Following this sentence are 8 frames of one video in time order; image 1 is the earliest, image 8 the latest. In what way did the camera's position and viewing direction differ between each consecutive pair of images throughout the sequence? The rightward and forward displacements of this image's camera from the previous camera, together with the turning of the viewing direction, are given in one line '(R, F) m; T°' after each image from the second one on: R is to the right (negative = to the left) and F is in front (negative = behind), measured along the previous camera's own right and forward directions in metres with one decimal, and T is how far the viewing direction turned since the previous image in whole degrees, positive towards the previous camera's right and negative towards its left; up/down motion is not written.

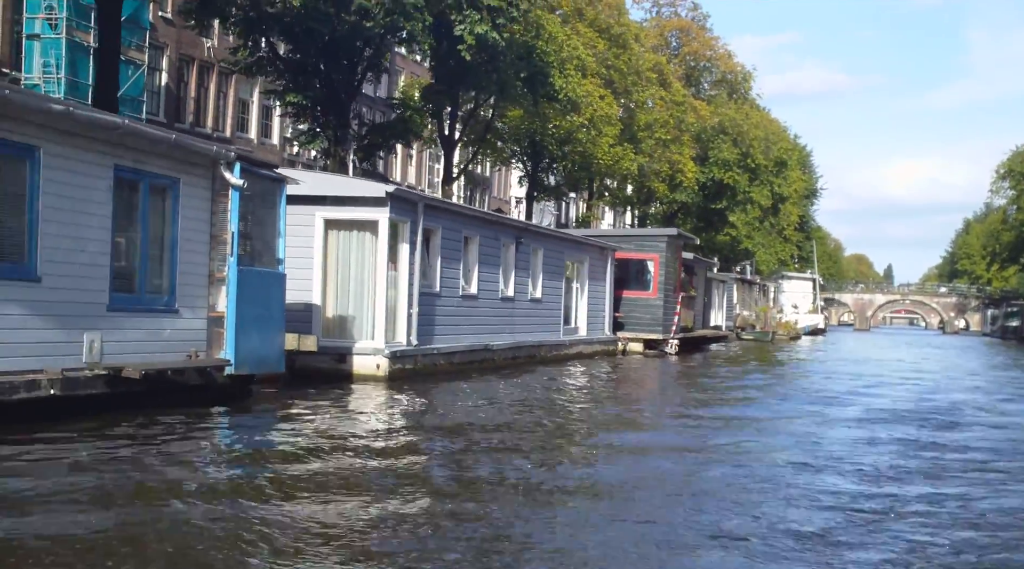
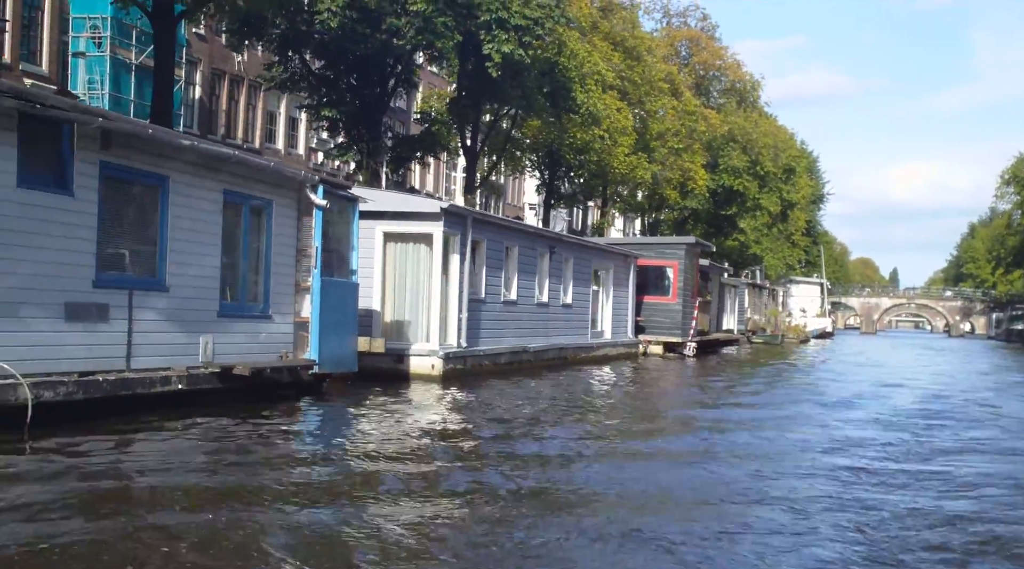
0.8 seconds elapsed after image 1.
(-0.6, -1.8) m; 0°
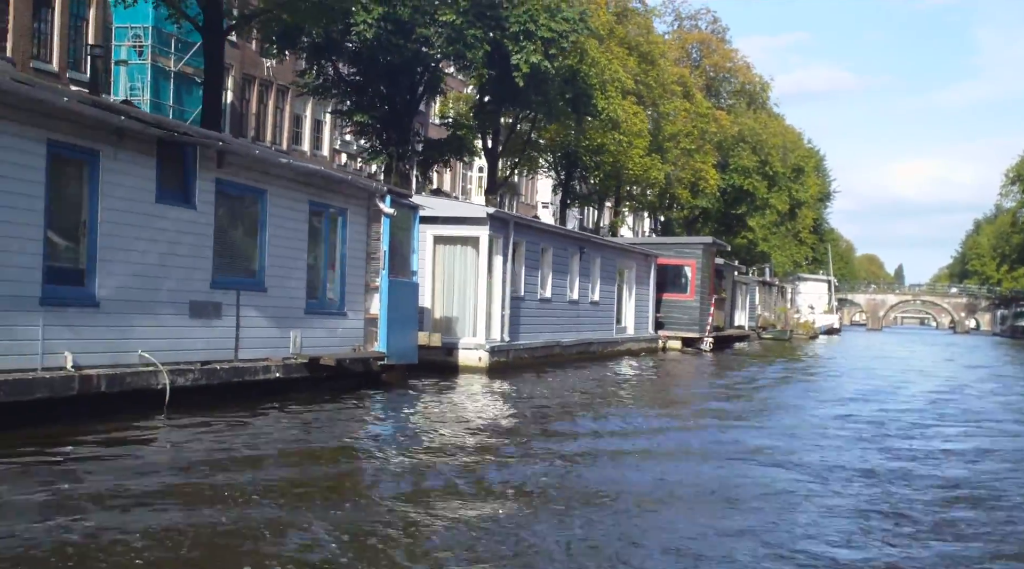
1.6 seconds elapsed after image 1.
(-0.6, -1.8) m; 0°
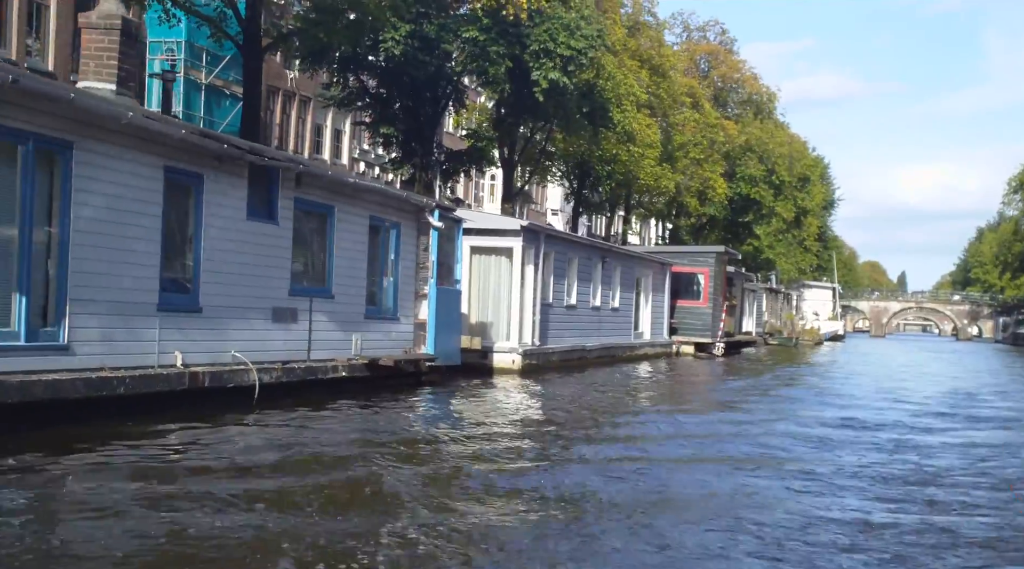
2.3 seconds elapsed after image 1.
(-0.5, -1.6) m; 0°
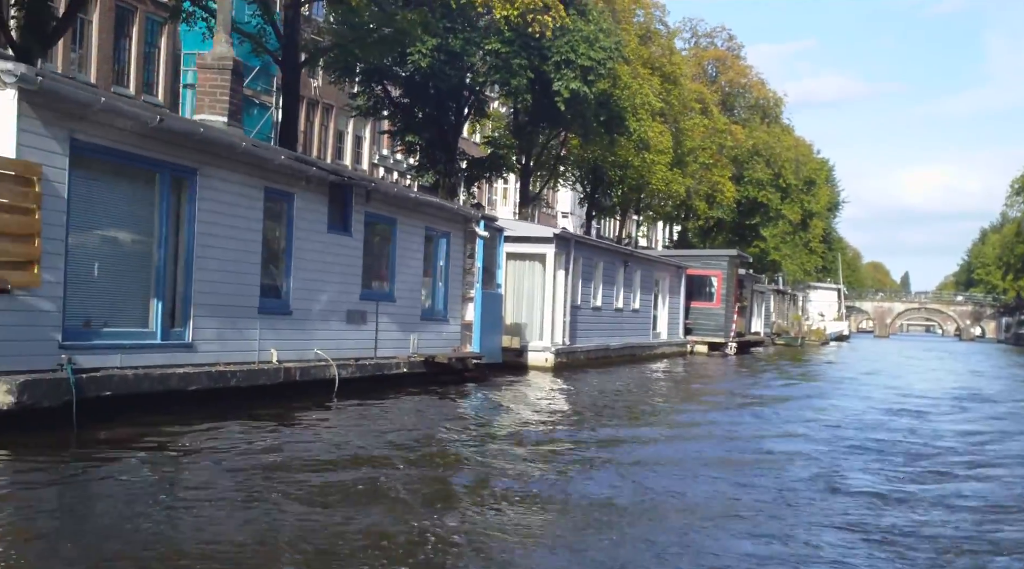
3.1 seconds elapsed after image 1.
(-0.6, -1.8) m; 0°
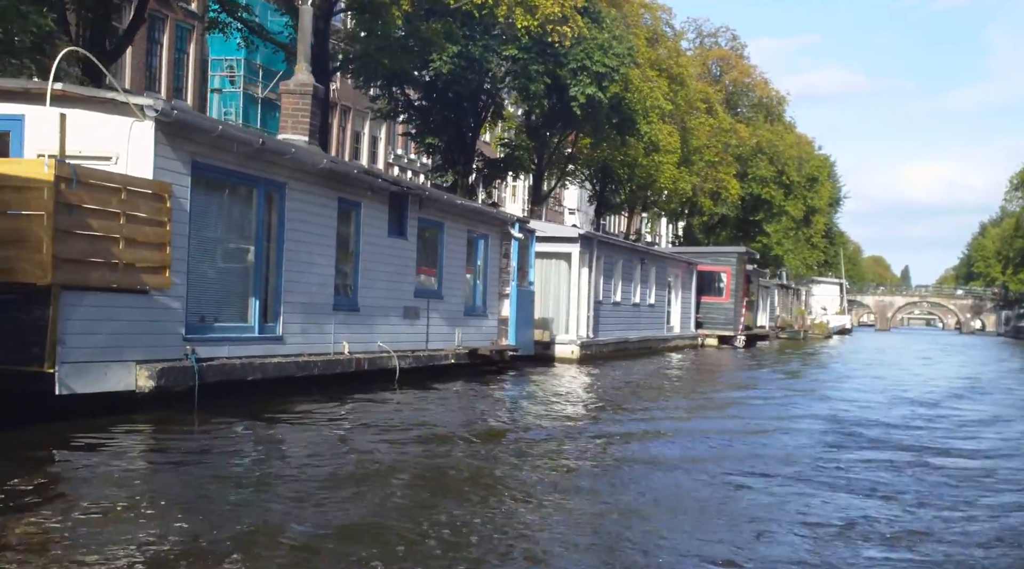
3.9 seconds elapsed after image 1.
(-0.6, -1.8) m; 0°
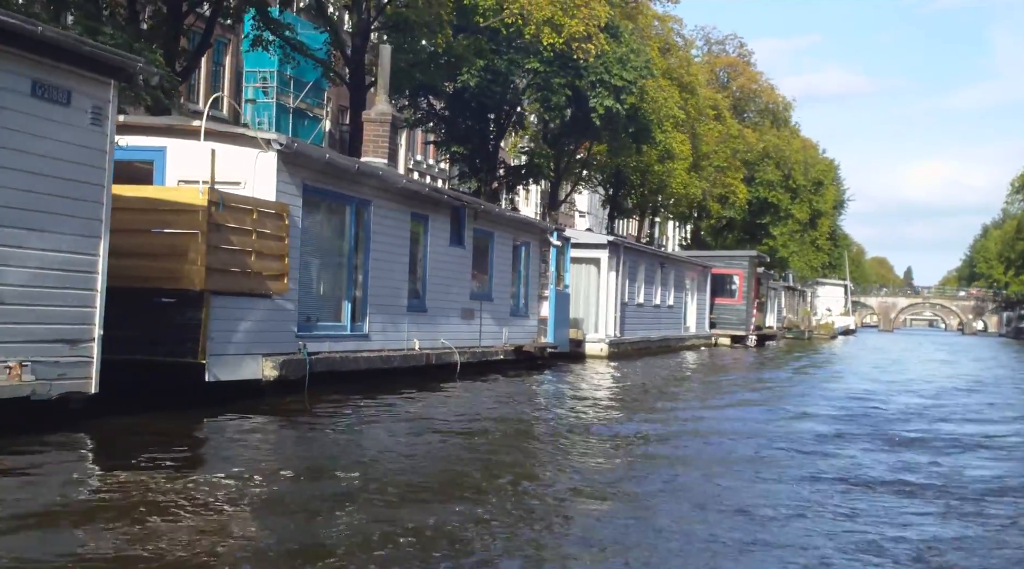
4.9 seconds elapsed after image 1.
(-0.7, -2.2) m; 0°
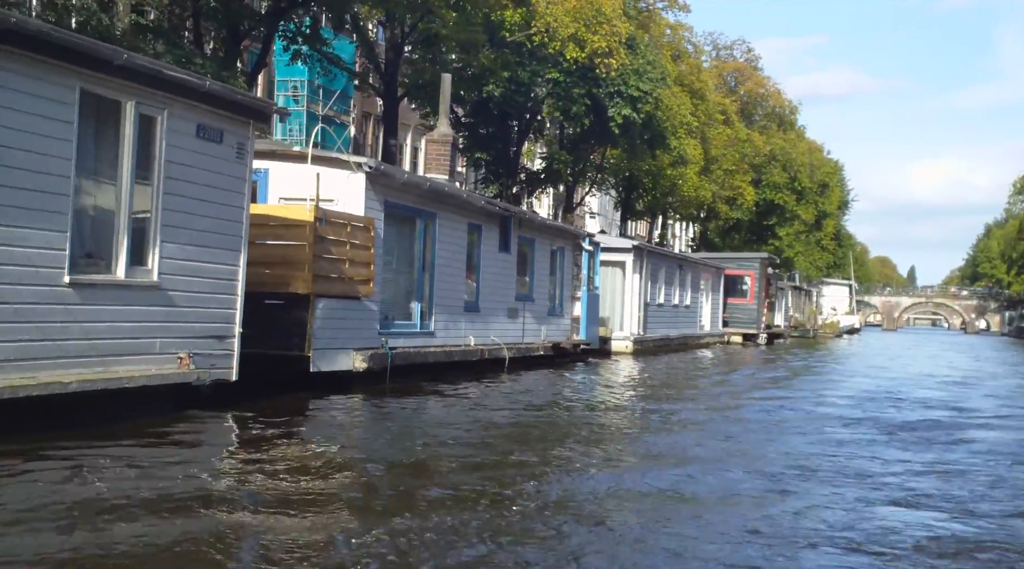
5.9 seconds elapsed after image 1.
(-0.7, -2.2) m; 0°
